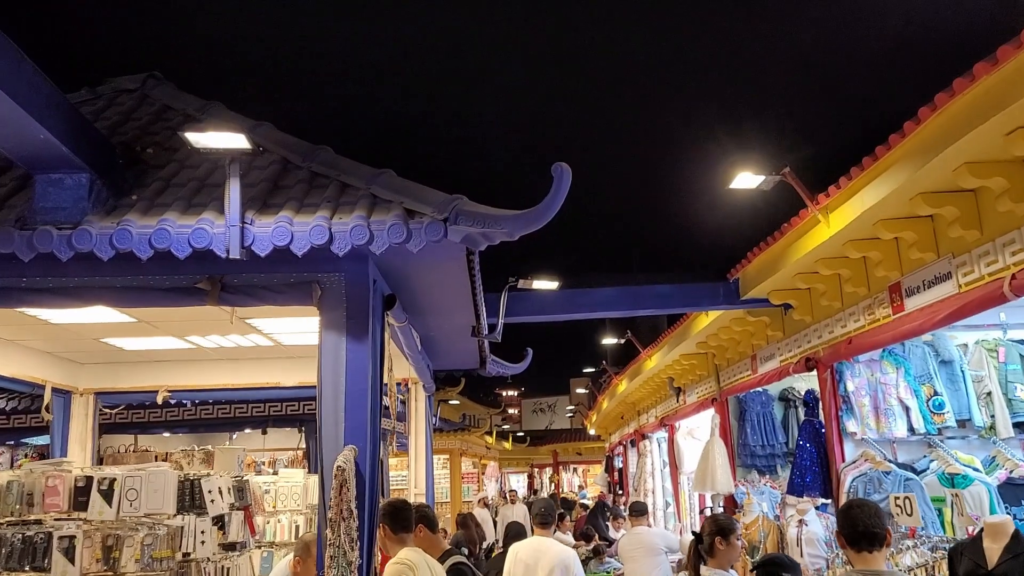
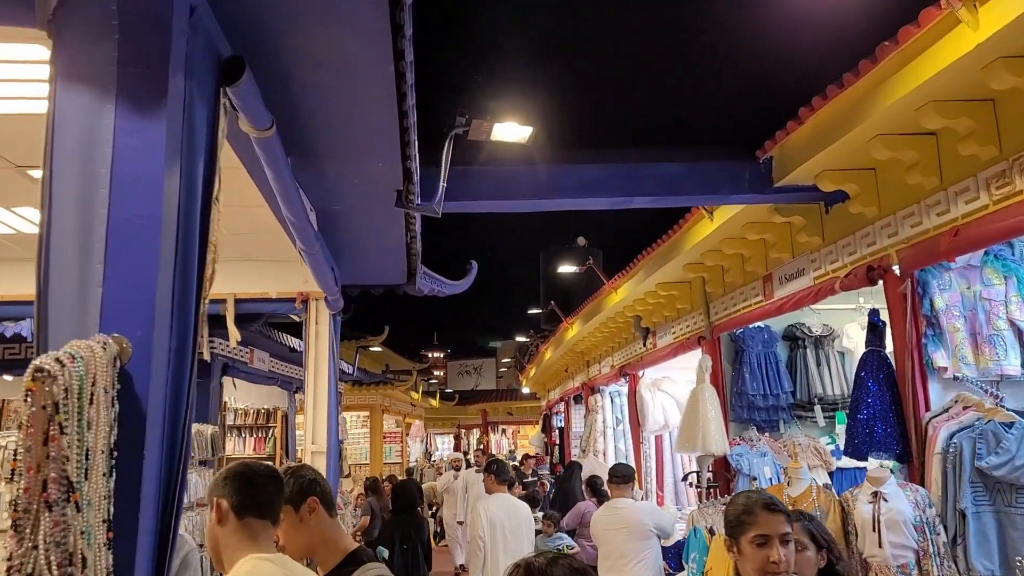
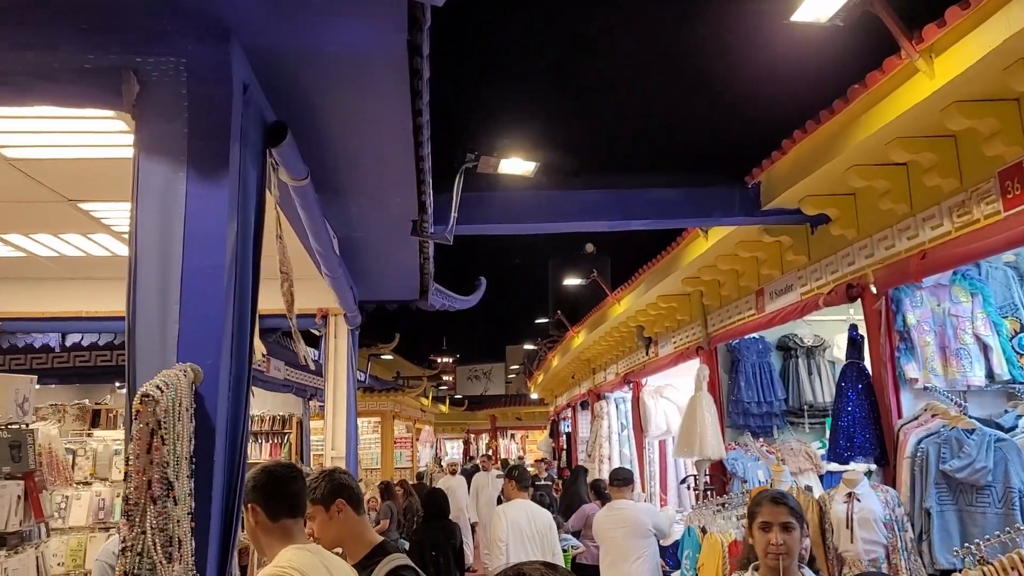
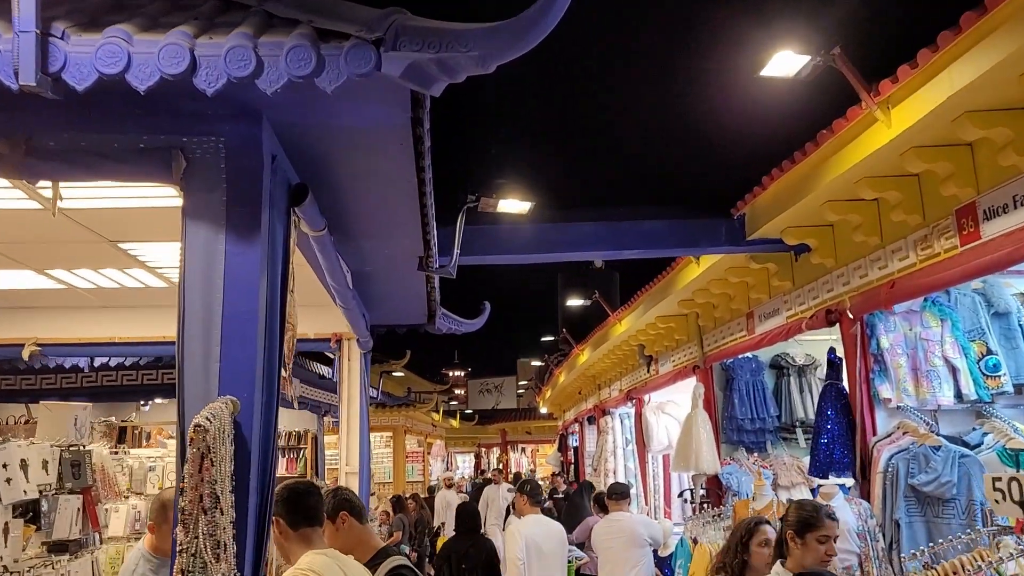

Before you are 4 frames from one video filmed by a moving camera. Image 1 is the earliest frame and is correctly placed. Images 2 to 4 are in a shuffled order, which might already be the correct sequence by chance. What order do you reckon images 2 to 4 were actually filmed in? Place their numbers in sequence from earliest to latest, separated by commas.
4, 3, 2
